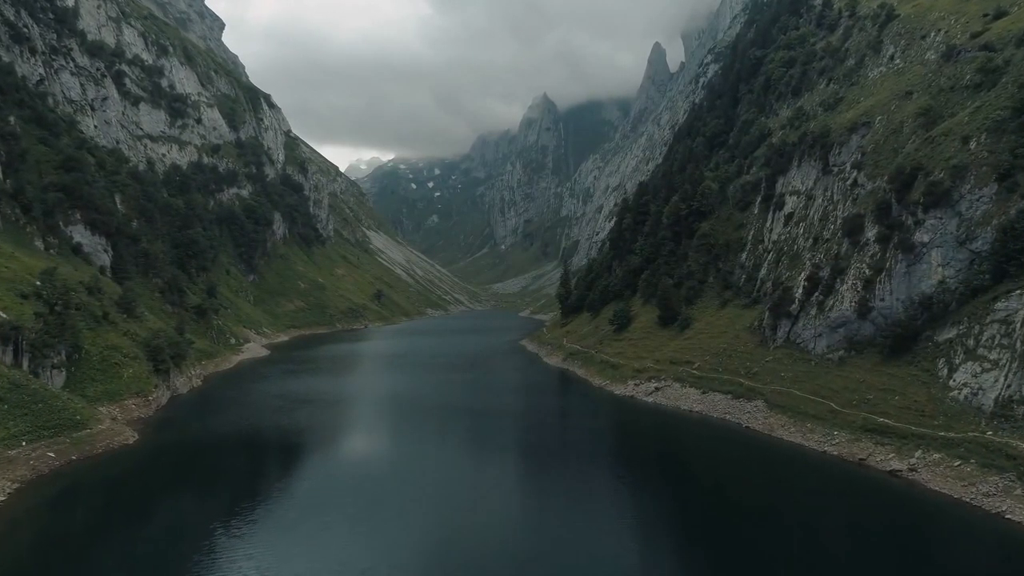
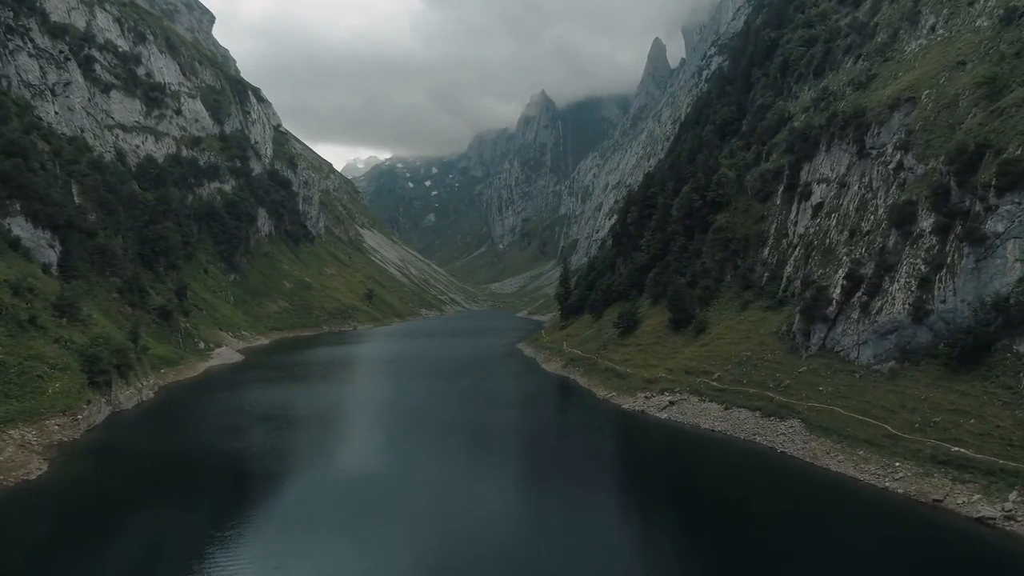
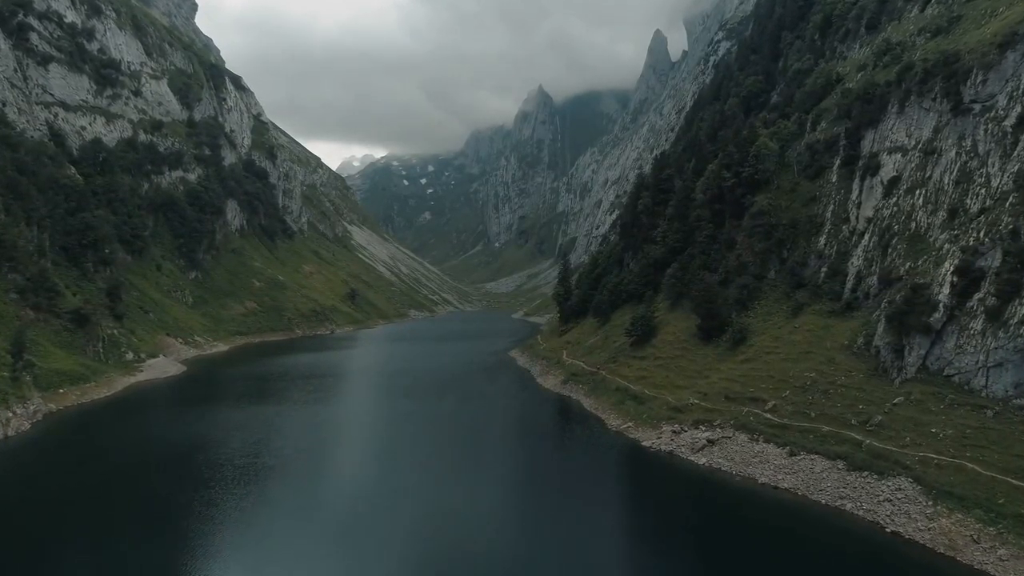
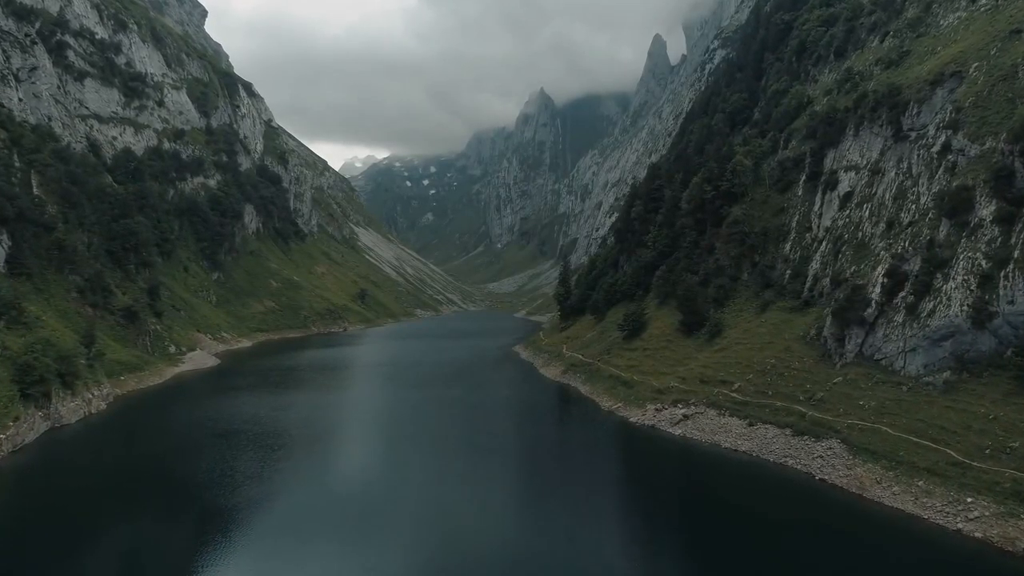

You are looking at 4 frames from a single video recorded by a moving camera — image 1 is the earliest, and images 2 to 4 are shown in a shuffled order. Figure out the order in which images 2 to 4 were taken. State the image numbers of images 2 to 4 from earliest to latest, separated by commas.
2, 4, 3
